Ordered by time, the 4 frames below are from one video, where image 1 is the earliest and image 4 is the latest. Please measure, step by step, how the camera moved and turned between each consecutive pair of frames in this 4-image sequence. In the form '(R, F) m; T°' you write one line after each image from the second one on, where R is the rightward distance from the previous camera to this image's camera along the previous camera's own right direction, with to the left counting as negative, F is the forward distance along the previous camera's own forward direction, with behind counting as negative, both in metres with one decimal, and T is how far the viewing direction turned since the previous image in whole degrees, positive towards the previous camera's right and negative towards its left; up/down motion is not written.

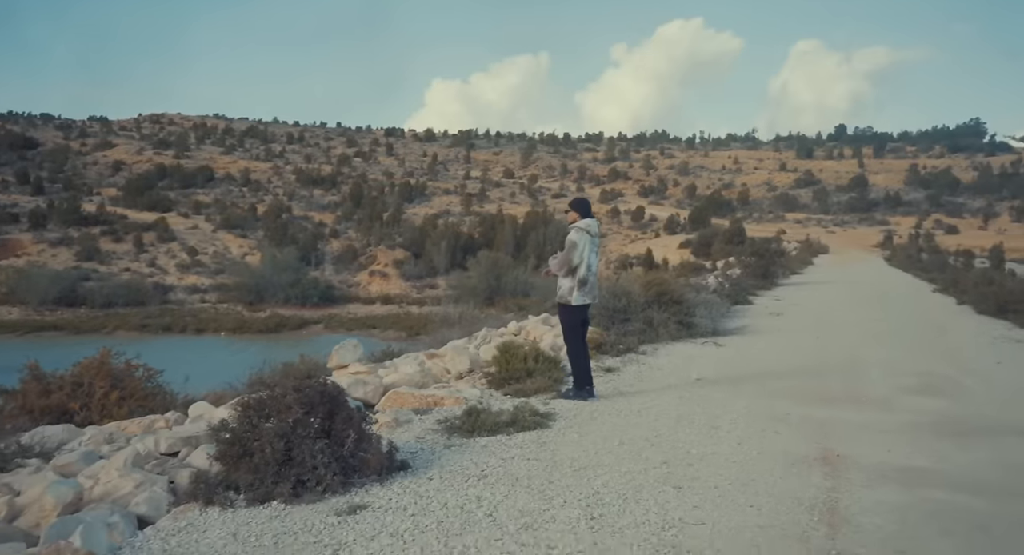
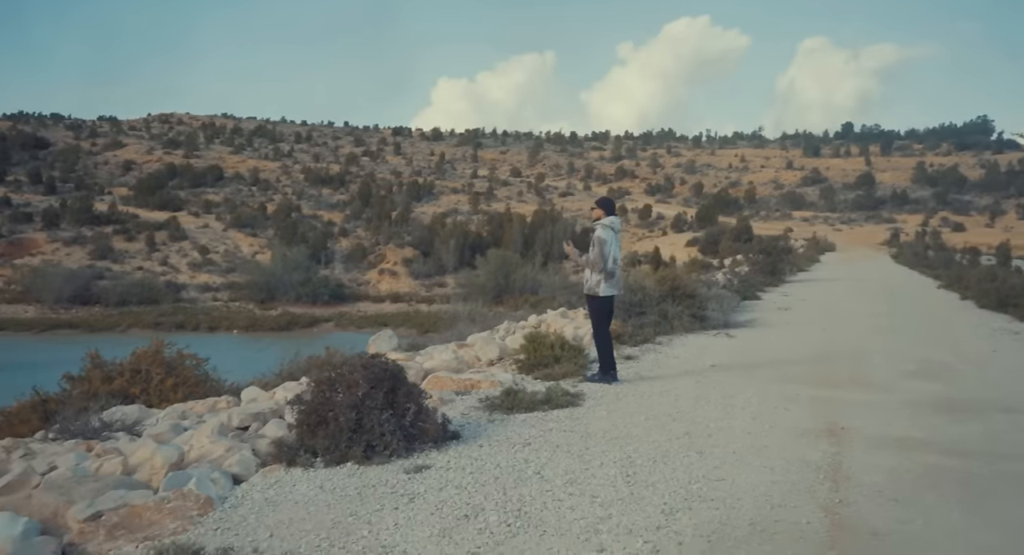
(-0.3, -0.9) m; 0°
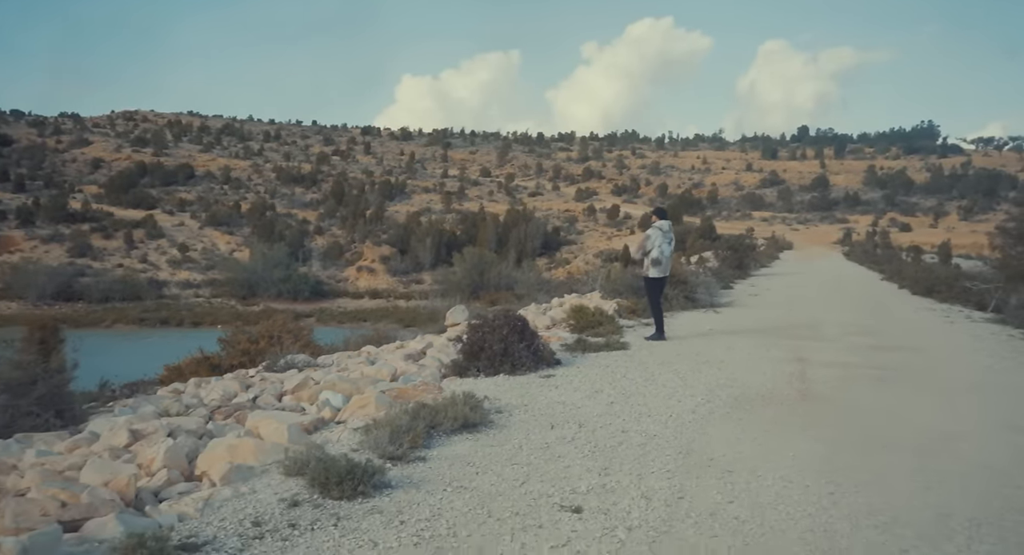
(-1.6, -4.3) m; +2°
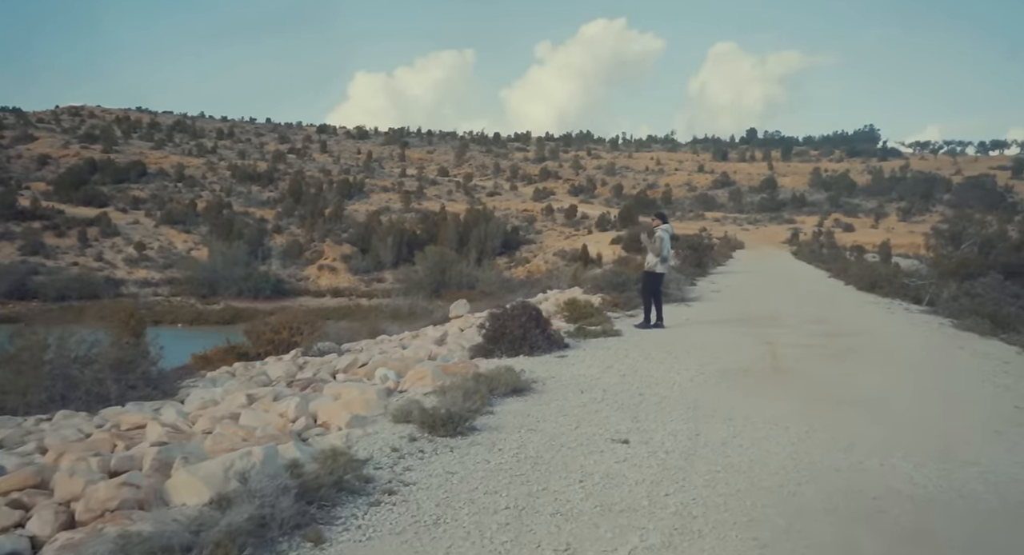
(-1.0, -2.0) m; +3°
